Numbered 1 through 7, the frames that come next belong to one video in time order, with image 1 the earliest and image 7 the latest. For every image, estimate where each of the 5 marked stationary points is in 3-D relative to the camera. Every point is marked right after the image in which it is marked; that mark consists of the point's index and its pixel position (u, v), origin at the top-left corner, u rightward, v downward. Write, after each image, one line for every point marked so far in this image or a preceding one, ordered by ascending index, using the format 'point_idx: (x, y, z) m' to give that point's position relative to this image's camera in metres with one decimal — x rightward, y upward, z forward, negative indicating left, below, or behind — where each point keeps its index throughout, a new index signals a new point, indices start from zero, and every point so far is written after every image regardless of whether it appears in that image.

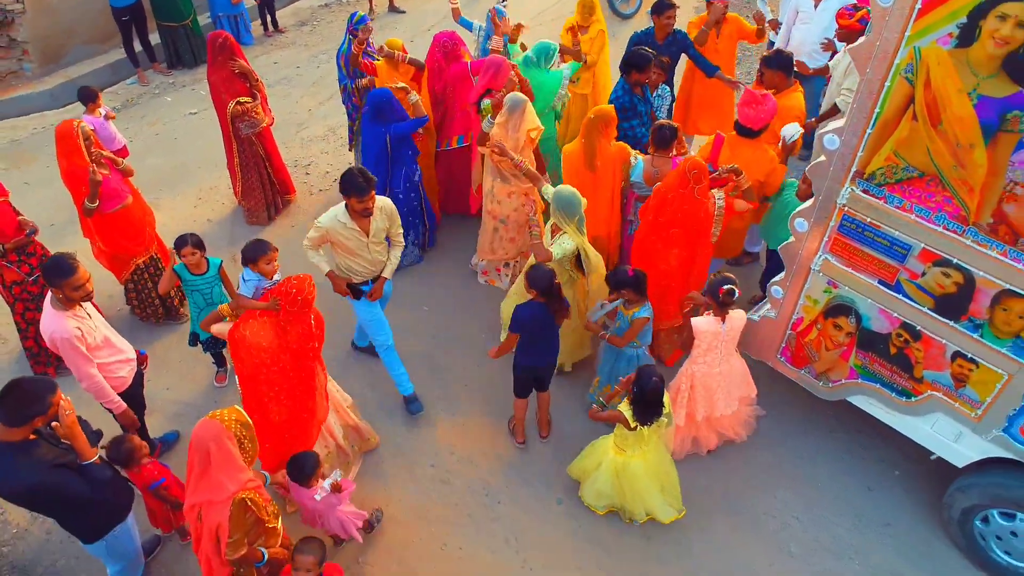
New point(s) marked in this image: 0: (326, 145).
0: (-1.9, +1.5, +7.3) m
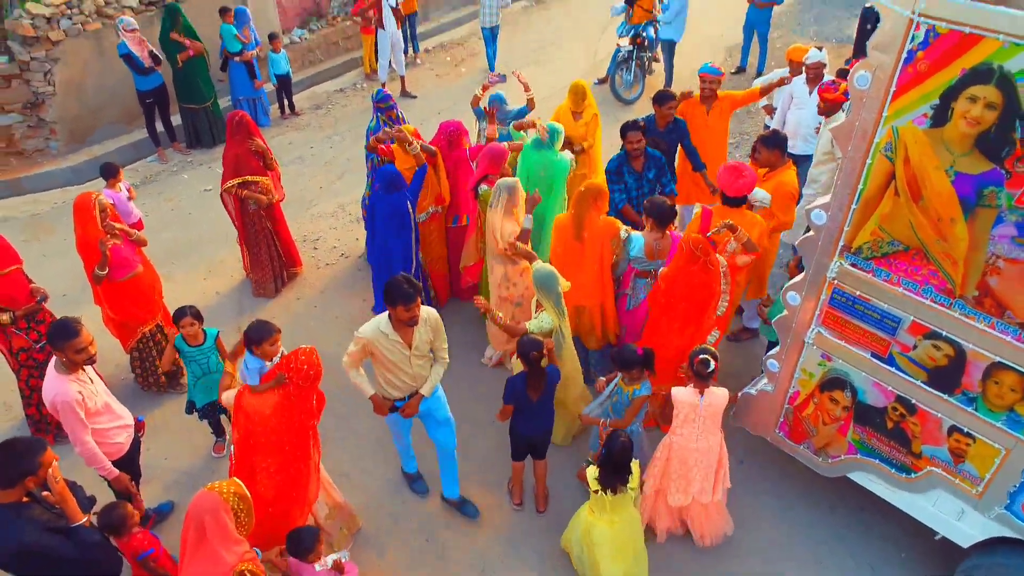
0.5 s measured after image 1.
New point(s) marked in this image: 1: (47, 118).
0: (-1.9, +0.7, +7.5) m
1: (-5.3, +1.9, +8.1) m
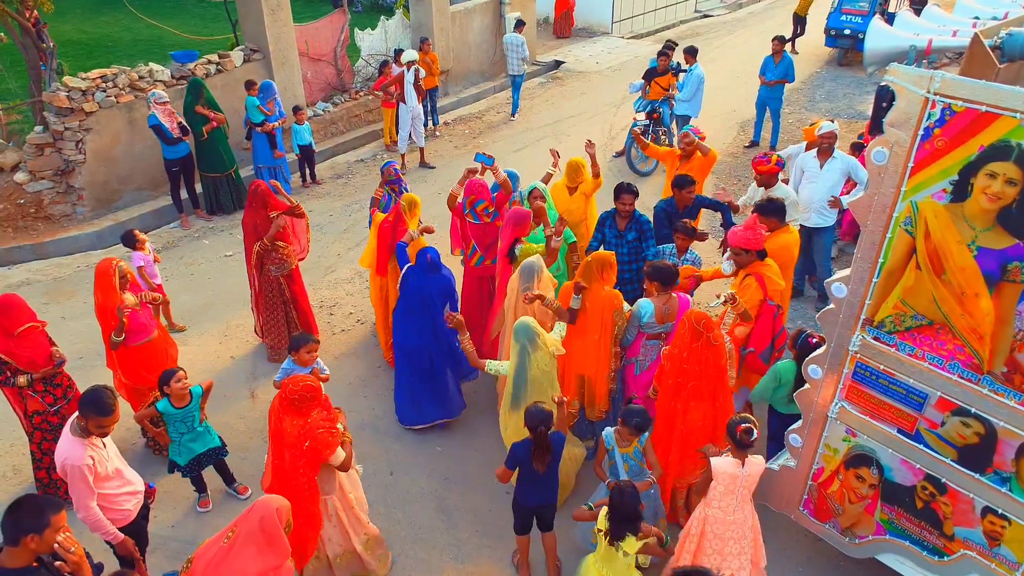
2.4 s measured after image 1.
0: (-1.7, 0.0, +7.5) m
1: (-5.1, +1.2, +8.4) m
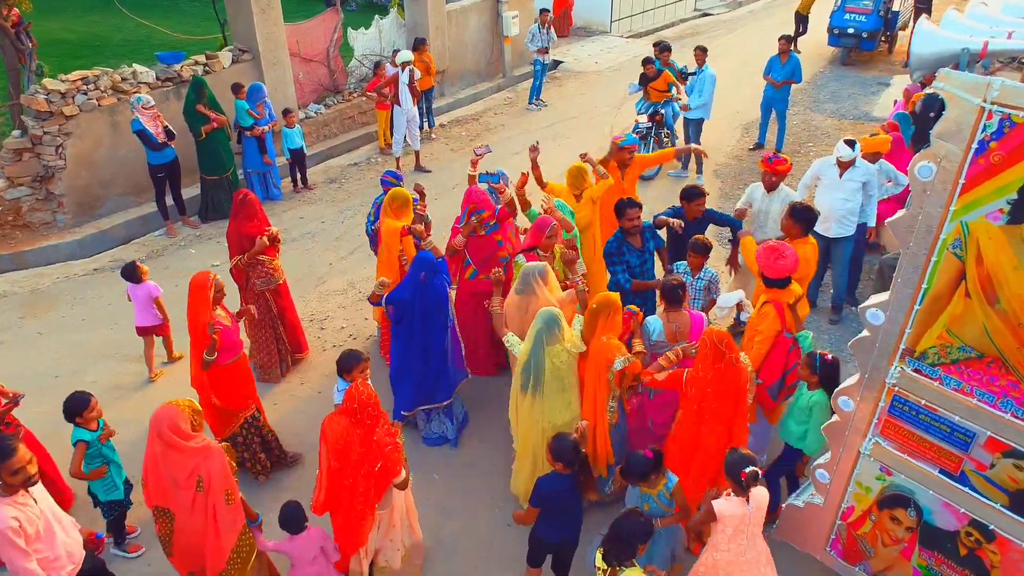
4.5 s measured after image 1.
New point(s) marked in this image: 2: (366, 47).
0: (-1.7, -0.1, +7.2) m
1: (-5.1, +1.1, +8.0) m
2: (-2.4, +4.0, +11.8) m
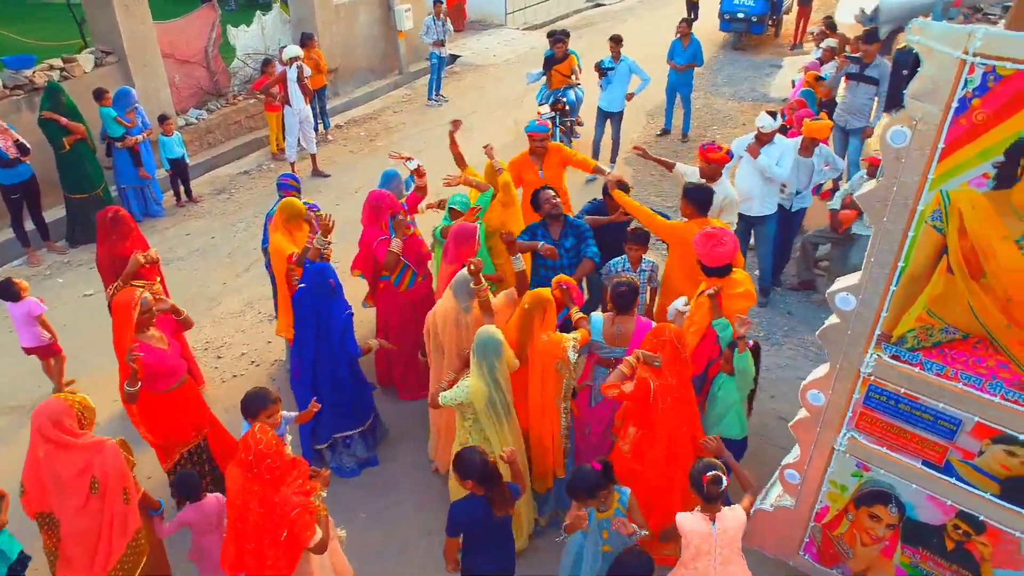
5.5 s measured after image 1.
0: (-2.4, -0.3, +6.4) m
1: (-6.0, +0.6, +6.8) m
2: (-4.0, +3.7, +10.9) m
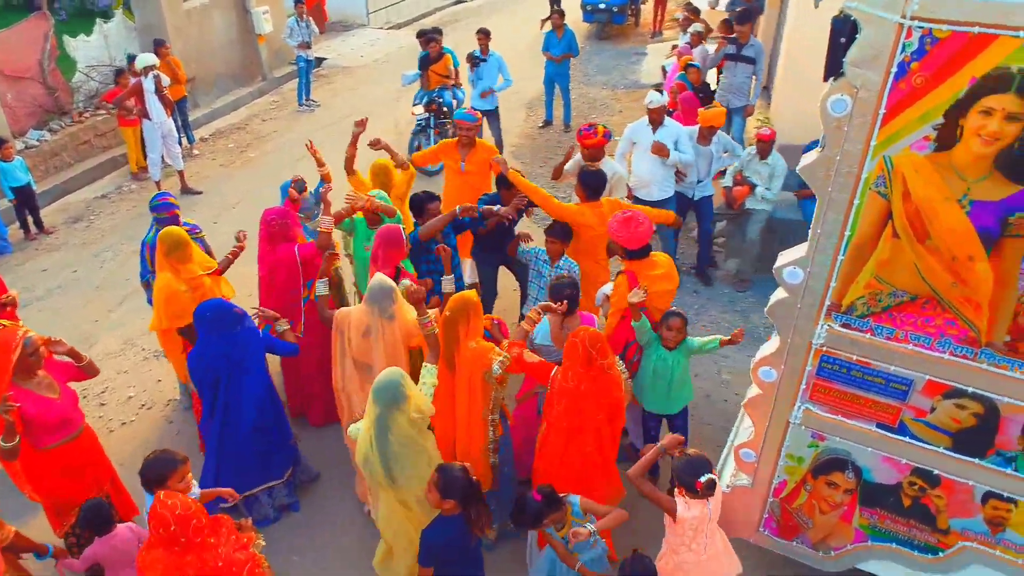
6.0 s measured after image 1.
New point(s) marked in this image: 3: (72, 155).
0: (-3.2, -0.6, +5.8) m
1: (-6.8, 0.0, +5.5) m
2: (-5.8, +3.2, +9.9) m
3: (-5.7, +1.7, +9.1) m
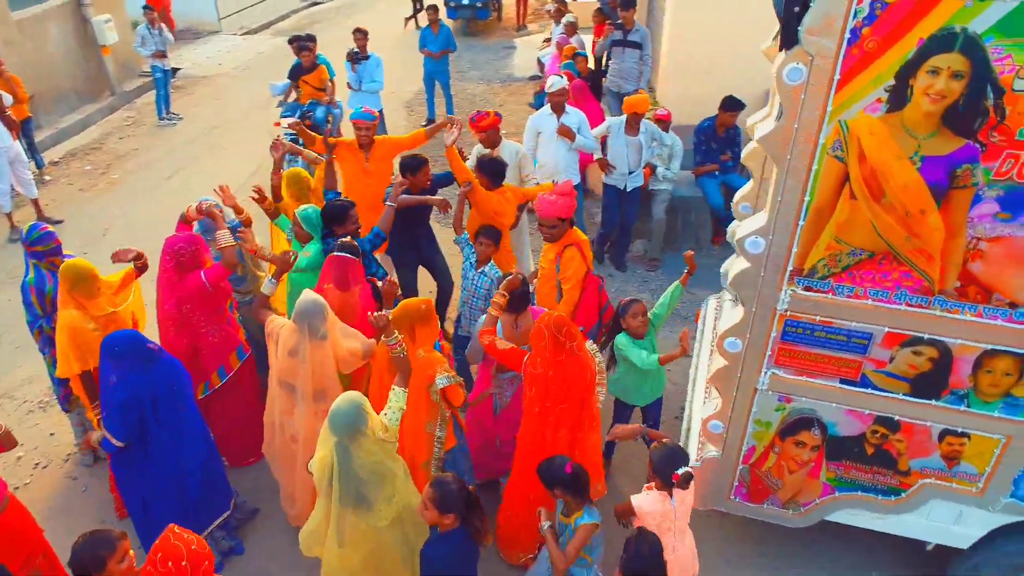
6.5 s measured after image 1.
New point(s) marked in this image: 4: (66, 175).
0: (-3.6, -0.9, +5.1) m
1: (-7.2, -0.7, +4.2) m
2: (-7.3, +2.6, +8.6) m
3: (-6.9, +1.1, +8.0) m
4: (-5.8, +1.5, +9.2) m
